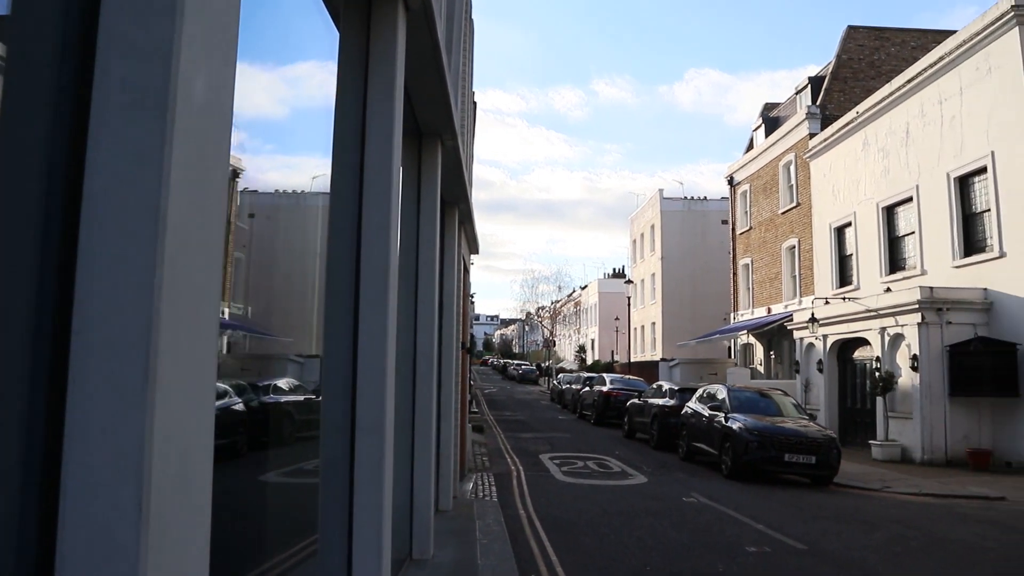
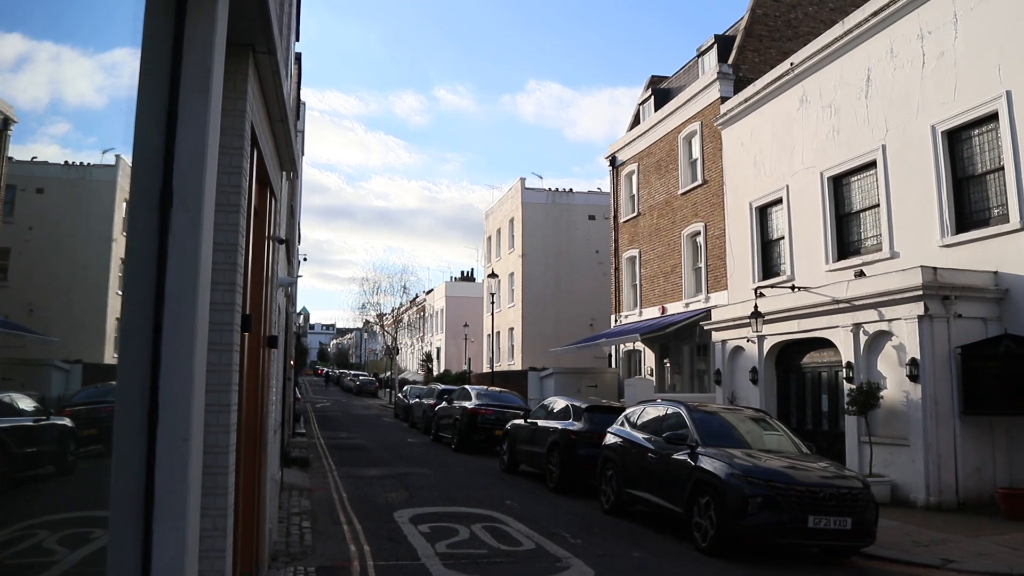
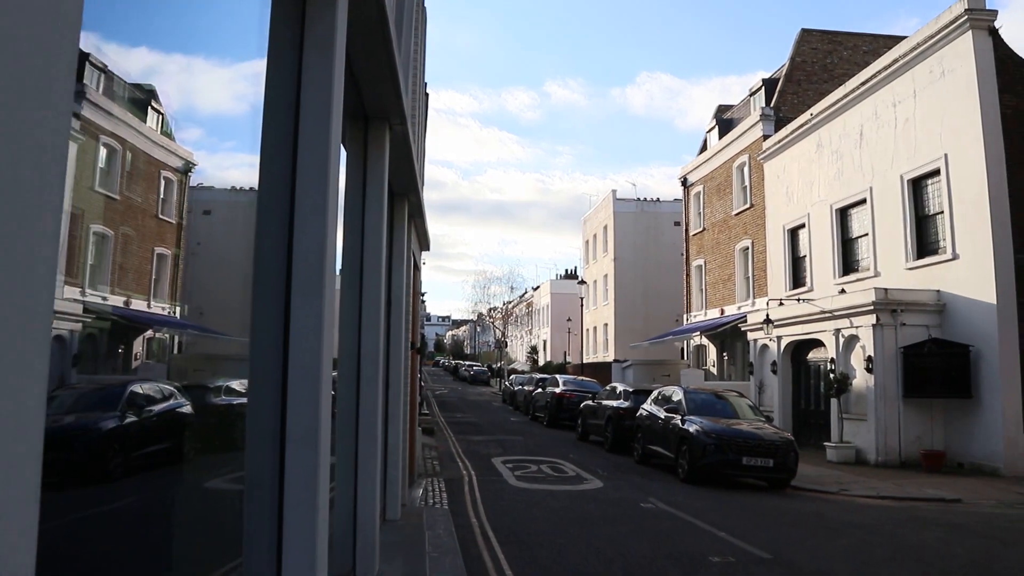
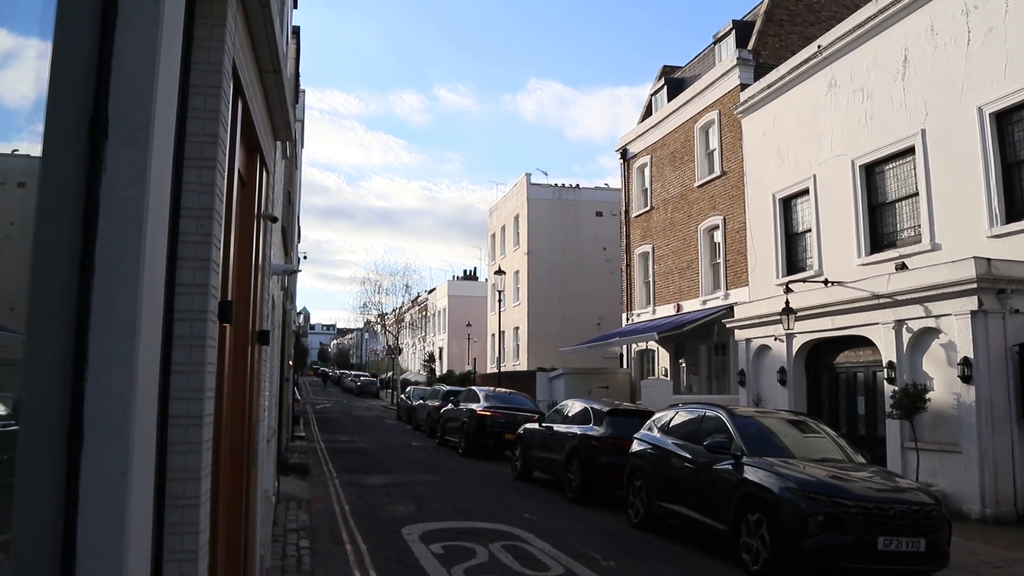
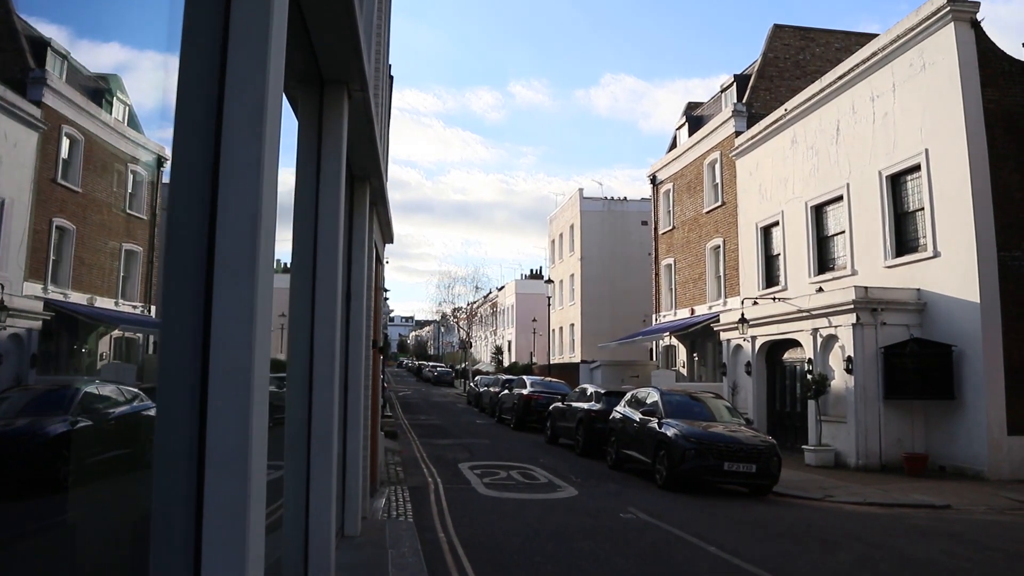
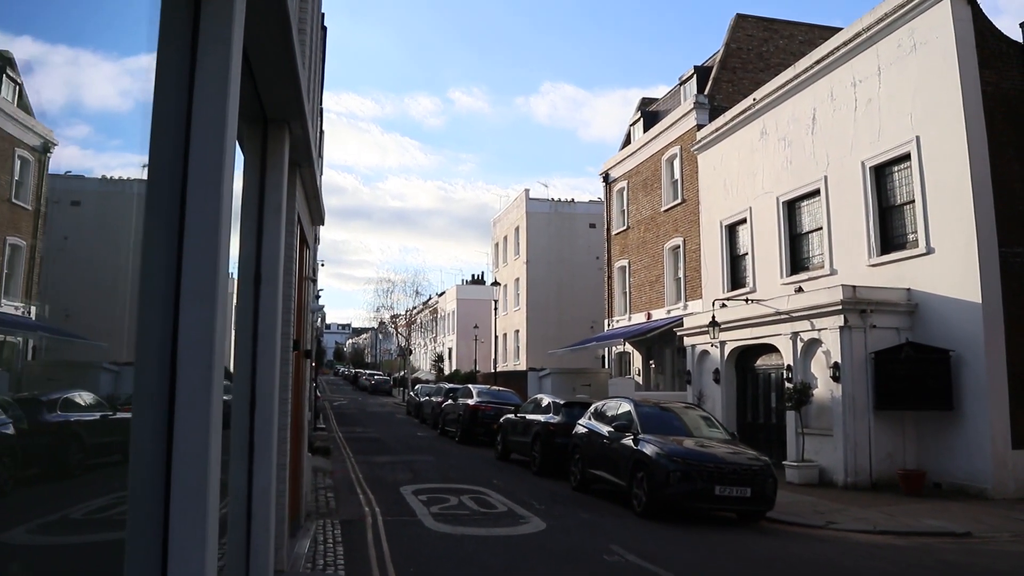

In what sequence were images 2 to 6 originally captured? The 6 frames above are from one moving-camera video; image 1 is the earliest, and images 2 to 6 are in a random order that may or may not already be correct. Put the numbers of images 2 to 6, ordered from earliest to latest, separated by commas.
3, 5, 6, 2, 4
